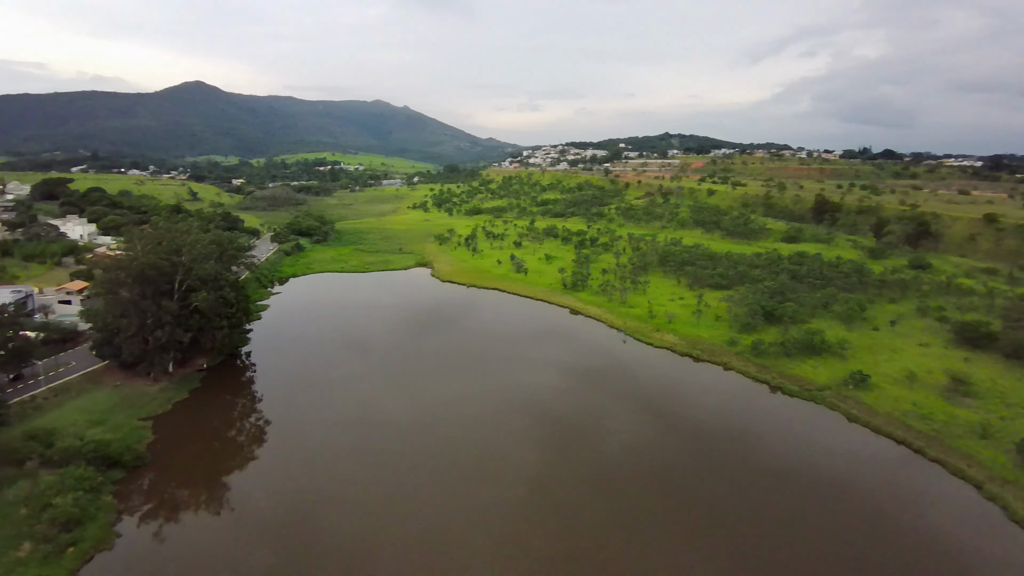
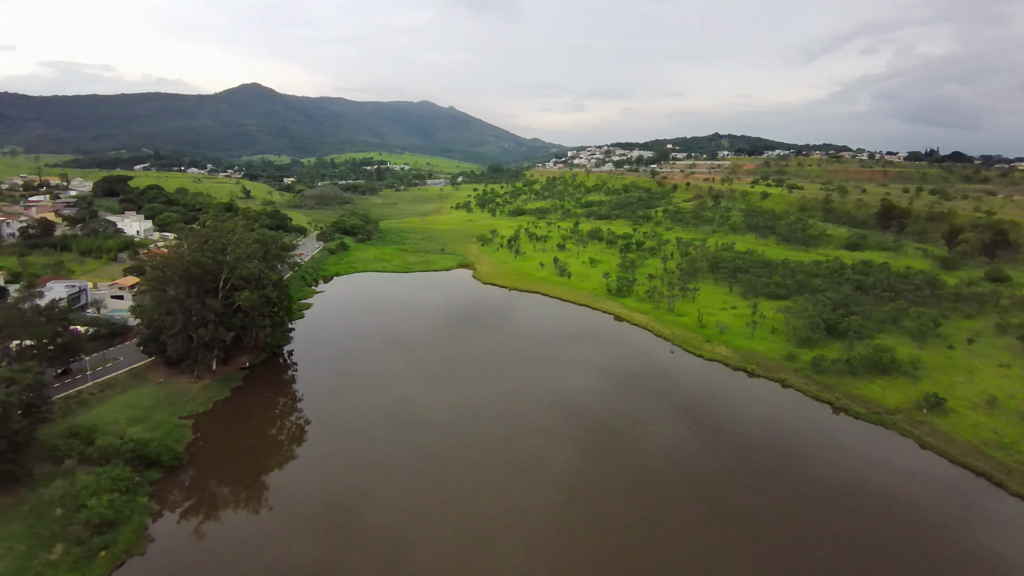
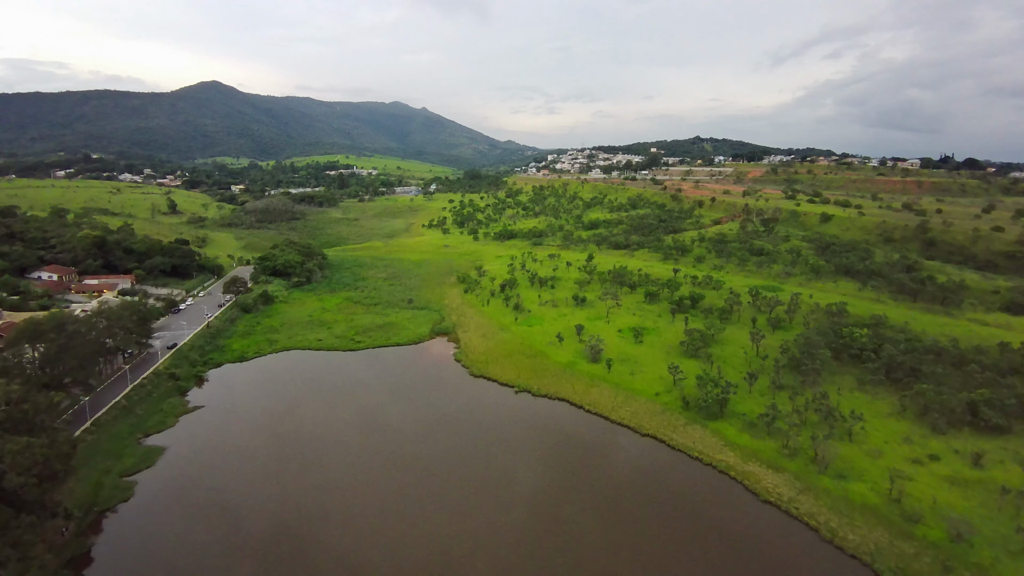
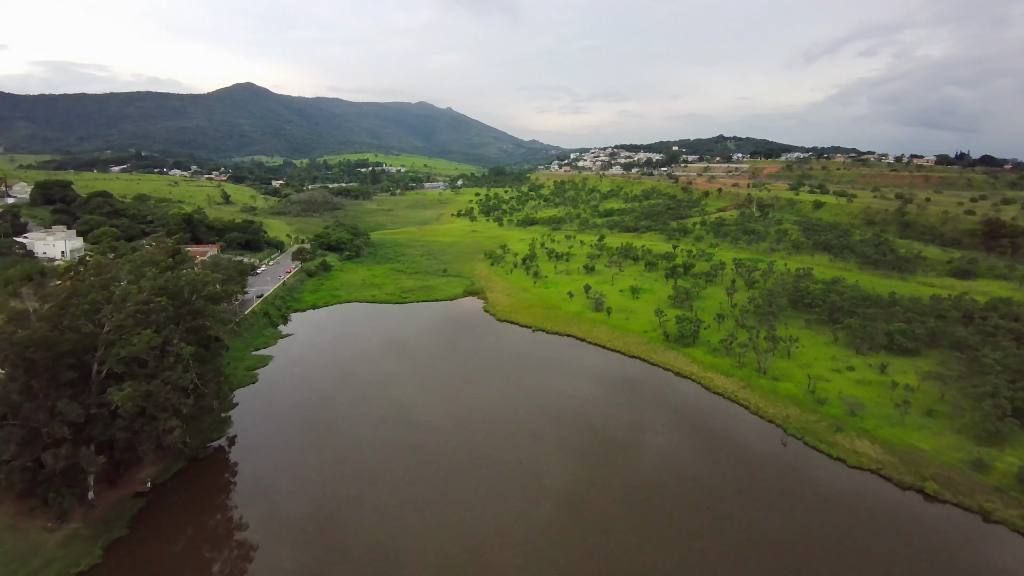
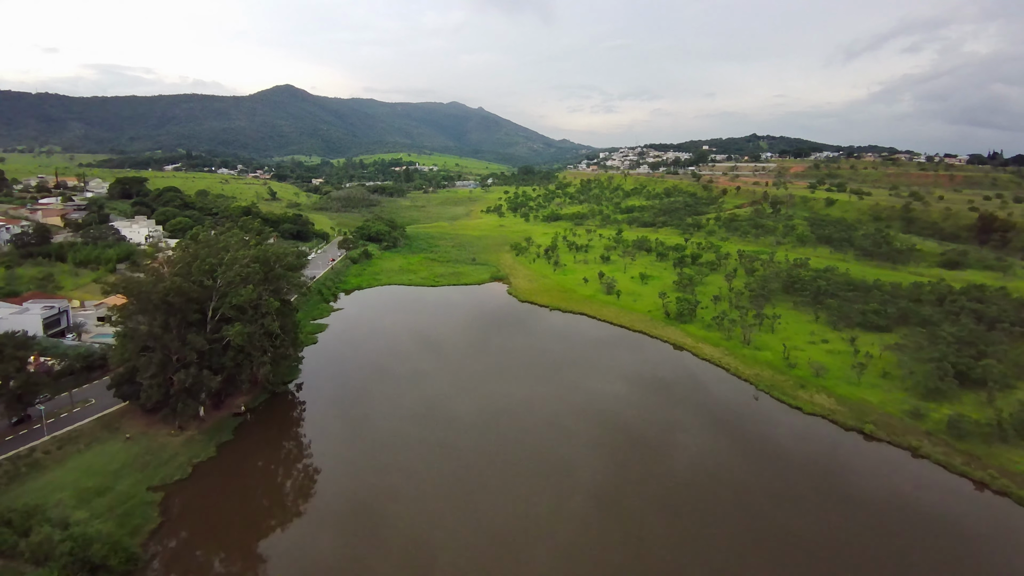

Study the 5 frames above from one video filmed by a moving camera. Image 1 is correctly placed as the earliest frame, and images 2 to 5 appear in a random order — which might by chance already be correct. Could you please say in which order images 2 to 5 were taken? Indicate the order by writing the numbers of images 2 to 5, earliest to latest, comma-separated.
2, 5, 4, 3
